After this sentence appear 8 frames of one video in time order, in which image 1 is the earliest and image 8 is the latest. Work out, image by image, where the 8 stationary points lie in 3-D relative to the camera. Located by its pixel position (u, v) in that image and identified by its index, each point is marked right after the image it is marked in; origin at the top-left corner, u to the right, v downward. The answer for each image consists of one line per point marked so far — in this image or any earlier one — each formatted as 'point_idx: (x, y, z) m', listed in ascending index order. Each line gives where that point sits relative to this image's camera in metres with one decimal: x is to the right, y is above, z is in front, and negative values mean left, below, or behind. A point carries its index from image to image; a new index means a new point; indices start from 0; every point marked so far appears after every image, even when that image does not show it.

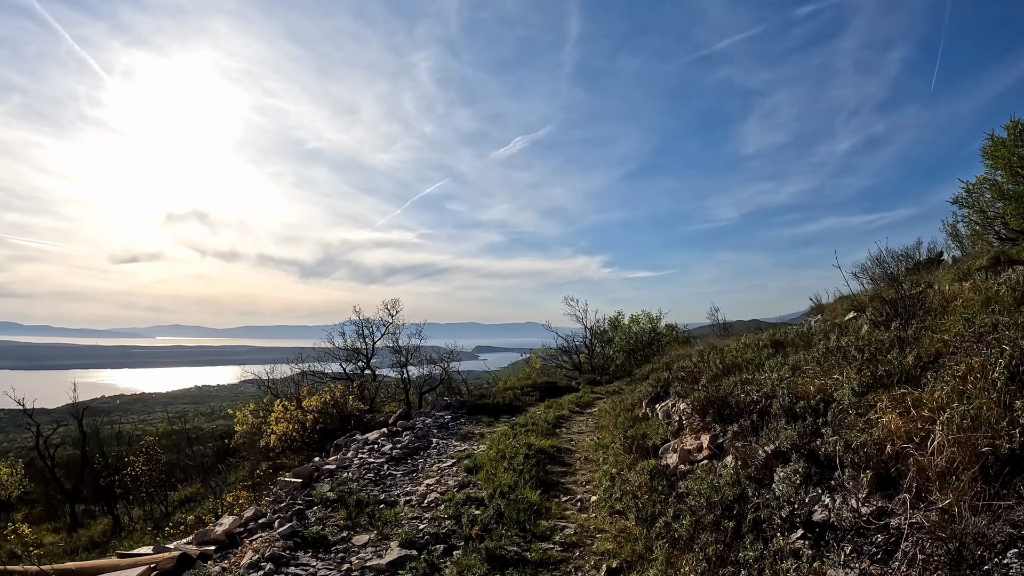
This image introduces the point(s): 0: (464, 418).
0: (-1.4, -3.9, +14.2) m
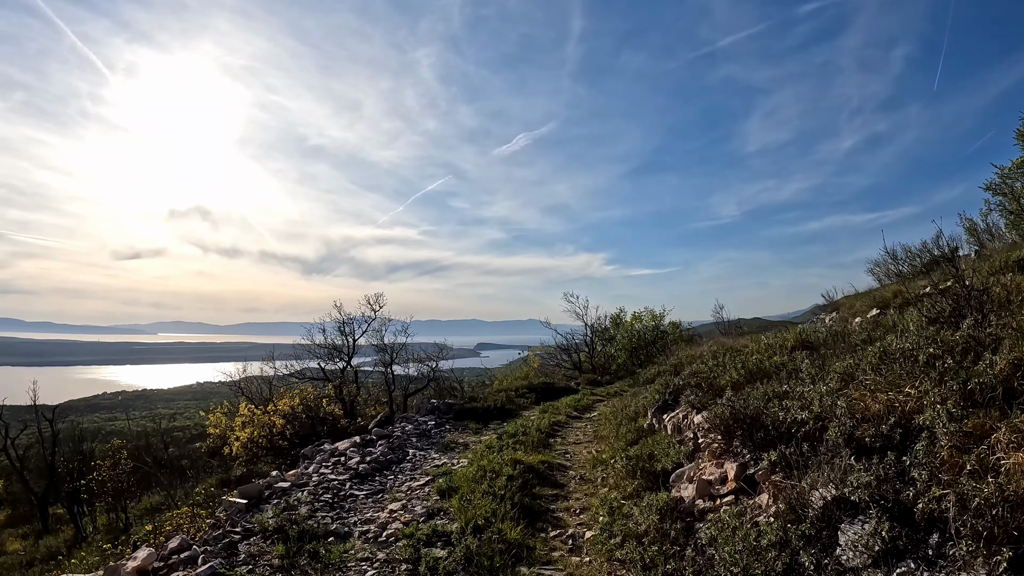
0: (-1.7, -3.7, +12.9) m
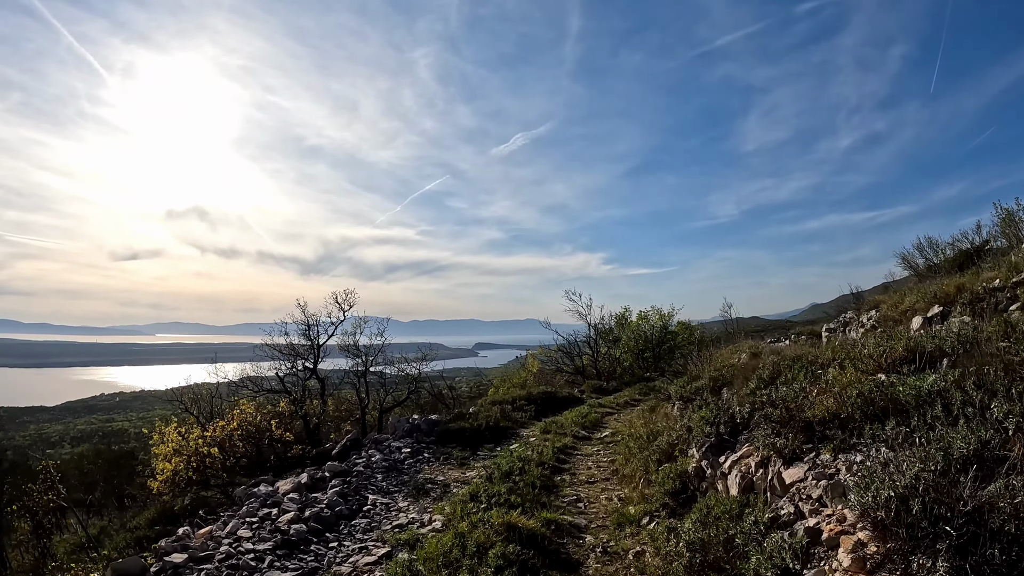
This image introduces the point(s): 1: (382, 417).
0: (-1.8, -3.5, +10.4) m
1: (-3.8, -3.8, +13.9) m
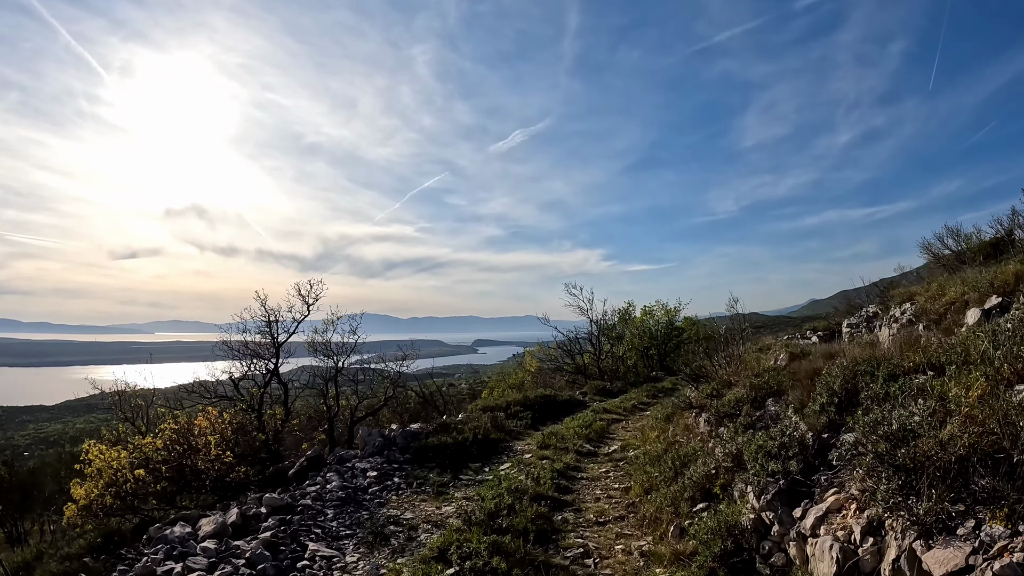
0: (-2.0, -3.3, +8.5) m
1: (-4.0, -3.5, +12.0) m
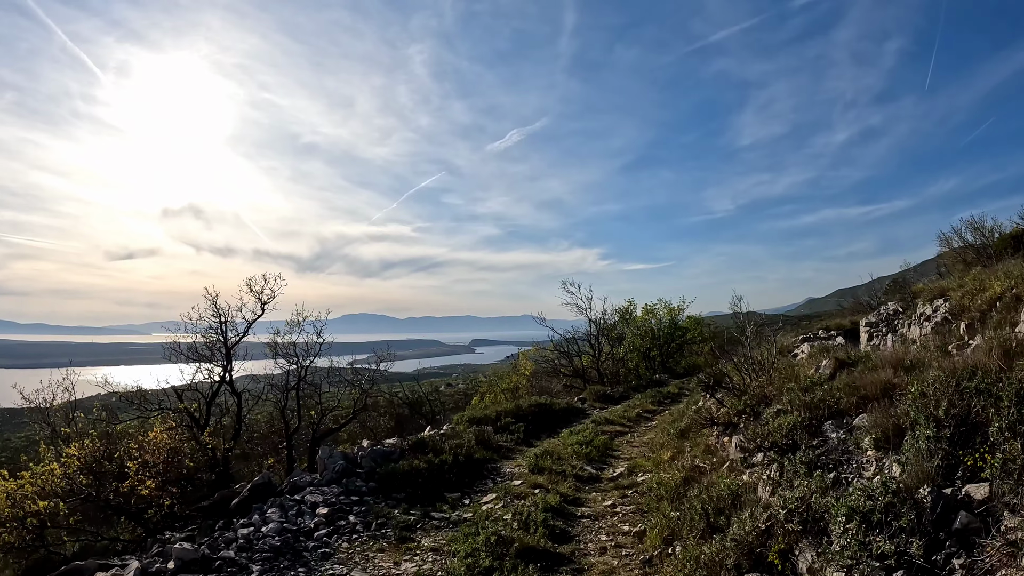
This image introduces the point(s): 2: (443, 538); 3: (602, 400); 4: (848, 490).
0: (-2.2, -3.2, +6.9) m
1: (-4.2, -3.4, +10.4) m
2: (-0.9, -3.1, +6.1) m
3: (+3.2, -4.0, +17.0) m
4: (+2.6, -1.5, +3.7) m
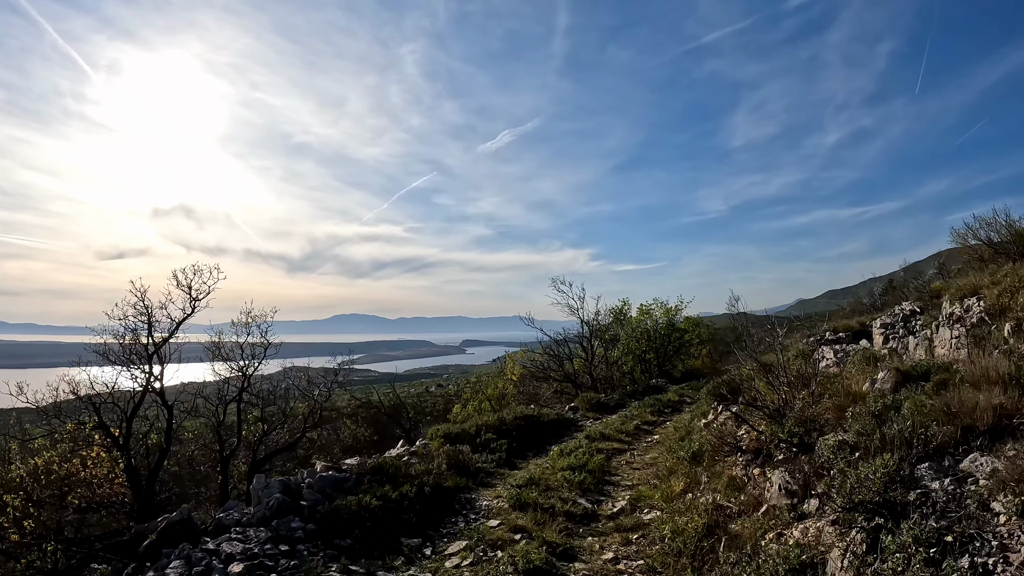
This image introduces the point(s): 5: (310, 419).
0: (-2.5, -3.1, +5.2) m
1: (-4.6, -3.3, +8.7) m
2: (-1.2, -3.0, +4.4) m
3: (+2.7, -3.9, +15.4) m
4: (+2.3, -1.4, +2.1) m
5: (-5.2, -3.5, +12.5) m
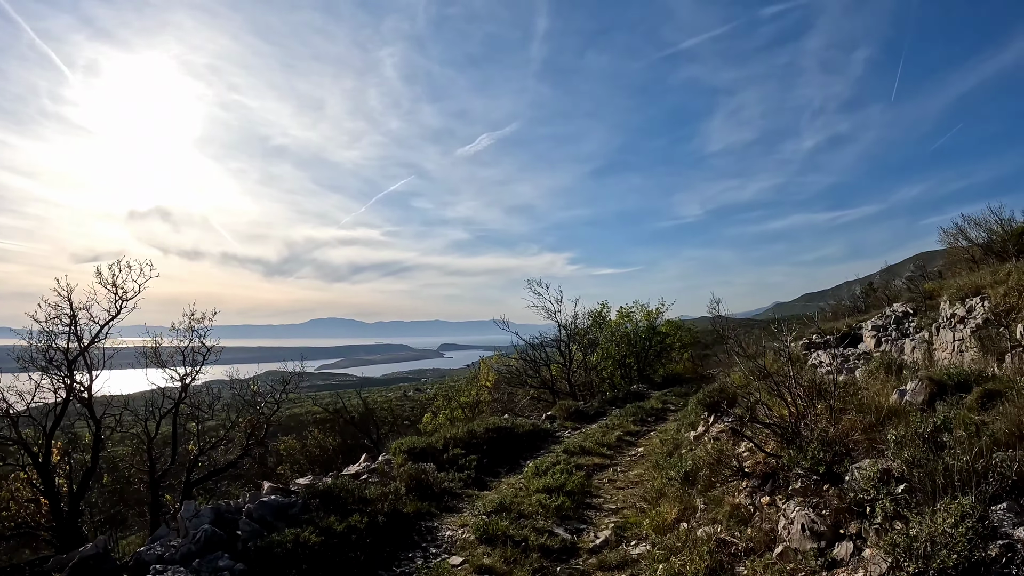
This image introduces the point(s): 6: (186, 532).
0: (-2.8, -3.0, +4.1) m
1: (-5.1, -3.3, +7.5) m
2: (-1.5, -2.9, +3.3) m
3: (+1.9, -3.9, +14.4) m
4: (+2.1, -1.3, +1.2) m
5: (-5.8, -3.4, +11.2) m
6: (-4.3, -3.2, +6.0) m
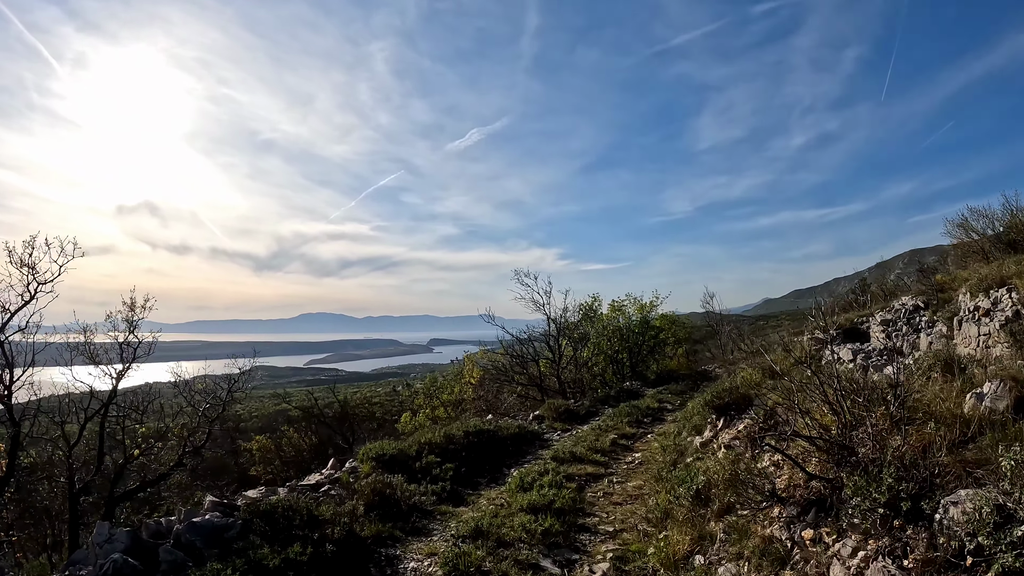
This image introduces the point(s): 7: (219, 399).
0: (-3.0, -2.8, +2.9) m
1: (-5.3, -3.0, +6.2) m
2: (-1.6, -2.7, +2.1) m
3: (+1.5, -3.6, +13.3) m
4: (+2.0, -1.2, +0.1) m
5: (-6.2, -3.1, +10.0) m
6: (-4.6, -3.0, +4.8) m
7: (-5.8, -2.3, +10.5) m
